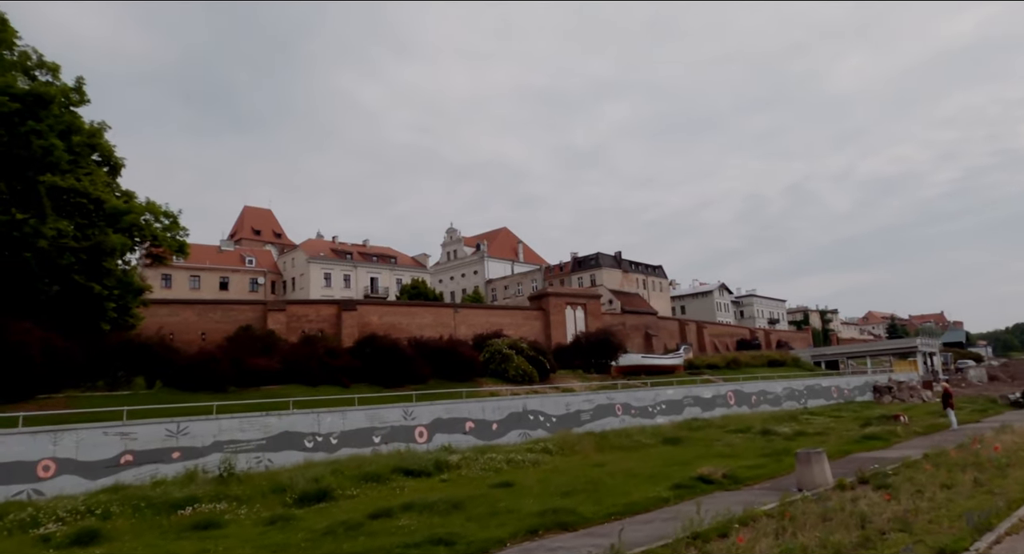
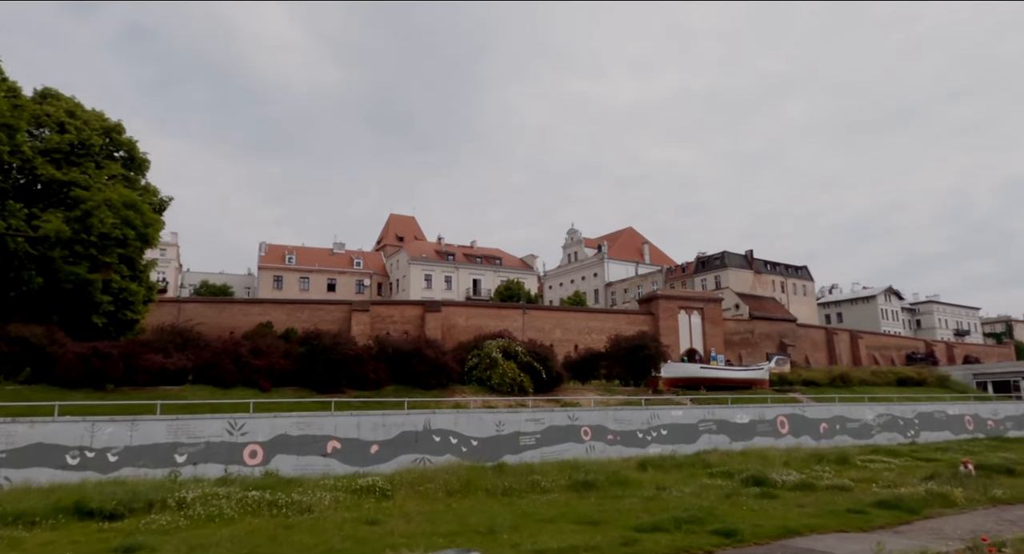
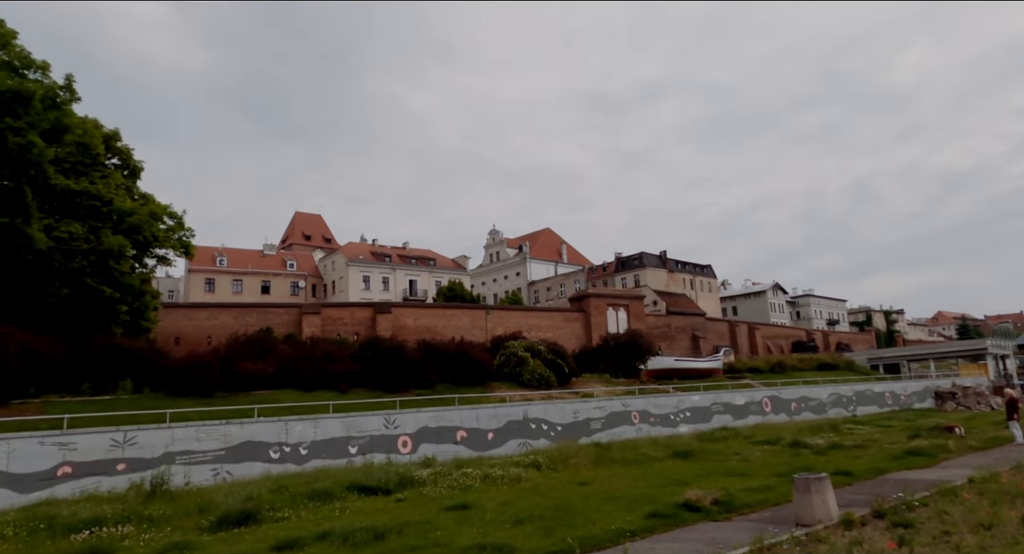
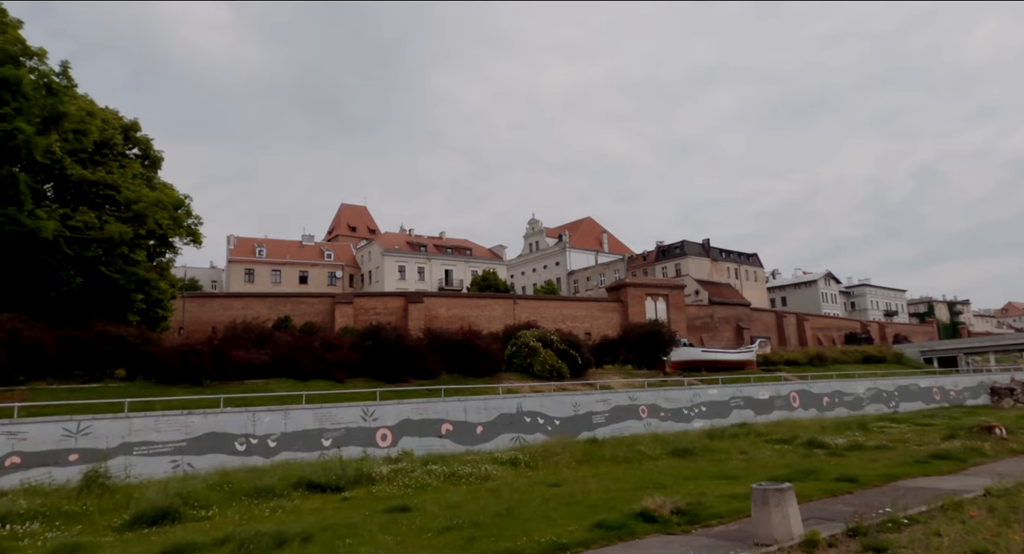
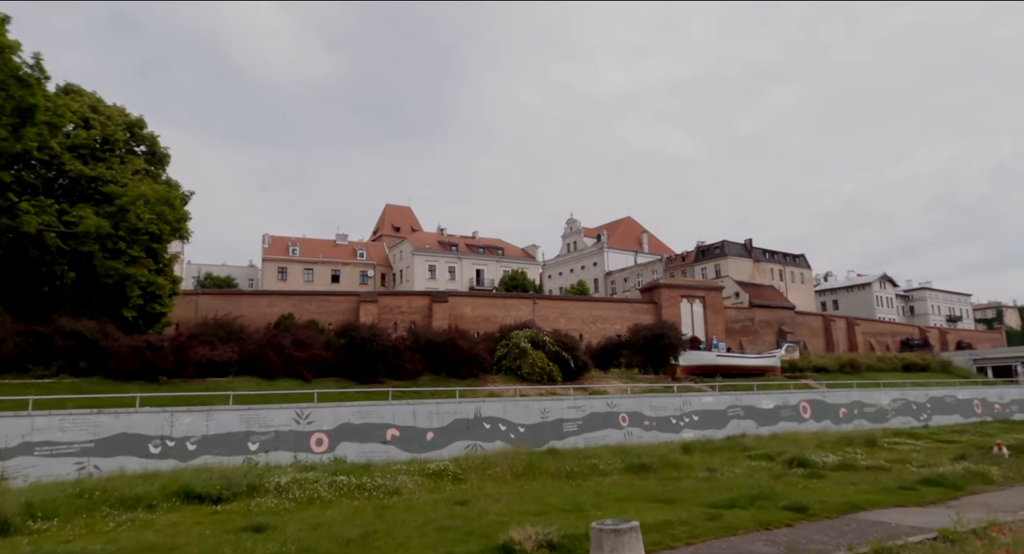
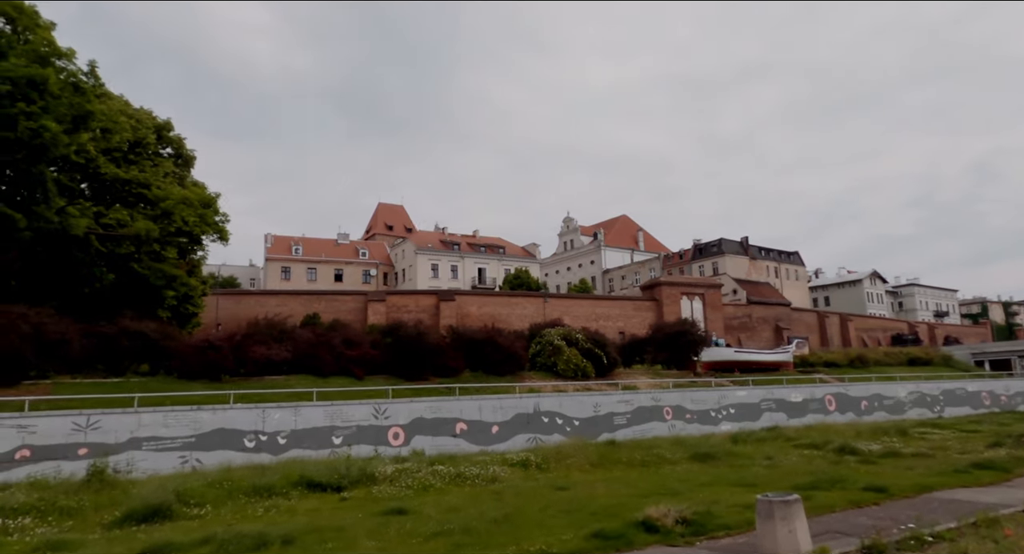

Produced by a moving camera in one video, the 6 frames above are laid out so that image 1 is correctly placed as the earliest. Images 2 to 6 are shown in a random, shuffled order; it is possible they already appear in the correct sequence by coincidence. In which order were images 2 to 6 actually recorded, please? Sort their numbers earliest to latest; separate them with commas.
3, 4, 6, 5, 2
